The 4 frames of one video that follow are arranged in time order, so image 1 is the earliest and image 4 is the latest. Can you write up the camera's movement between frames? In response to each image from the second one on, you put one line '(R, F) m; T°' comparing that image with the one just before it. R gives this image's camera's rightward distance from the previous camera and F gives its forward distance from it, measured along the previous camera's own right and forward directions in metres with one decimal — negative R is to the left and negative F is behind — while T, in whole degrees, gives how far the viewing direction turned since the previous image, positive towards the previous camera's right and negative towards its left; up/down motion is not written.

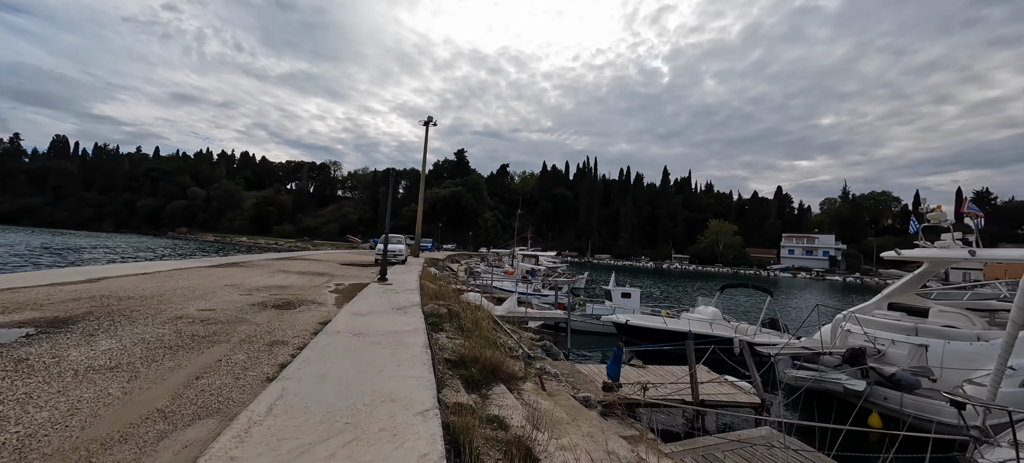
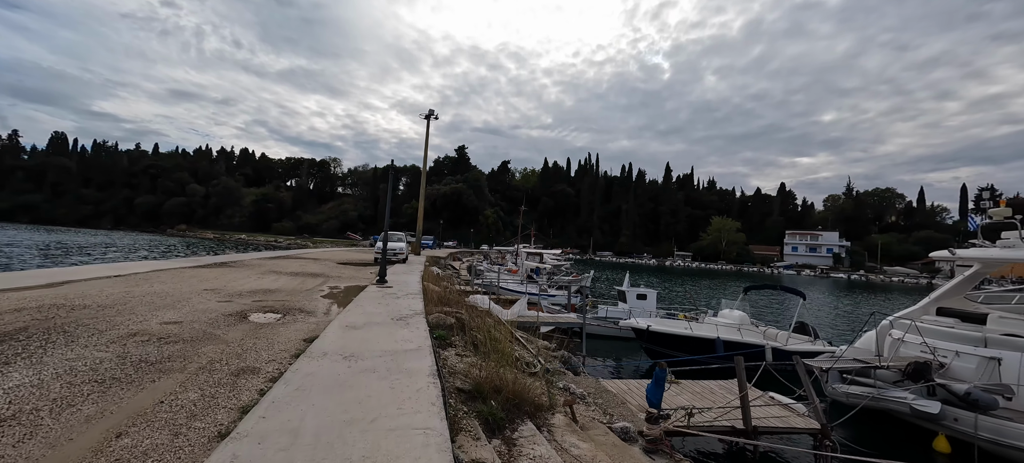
(-0.4, +1.2) m; 0°
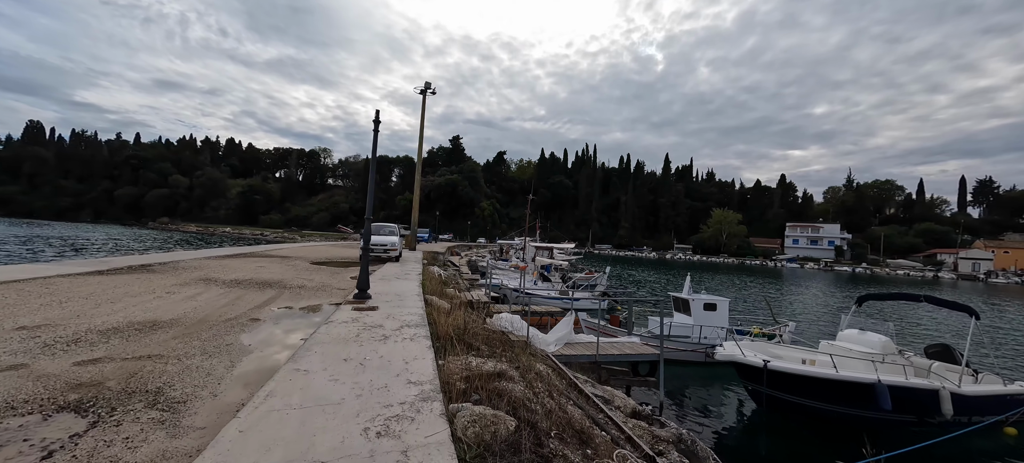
(-1.2, +4.6) m; +1°
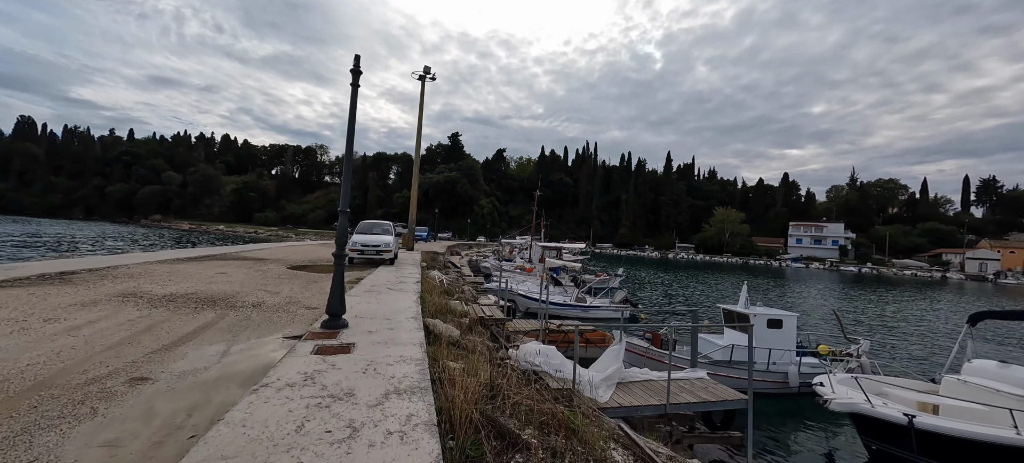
(-0.6, +2.7) m; 0°
